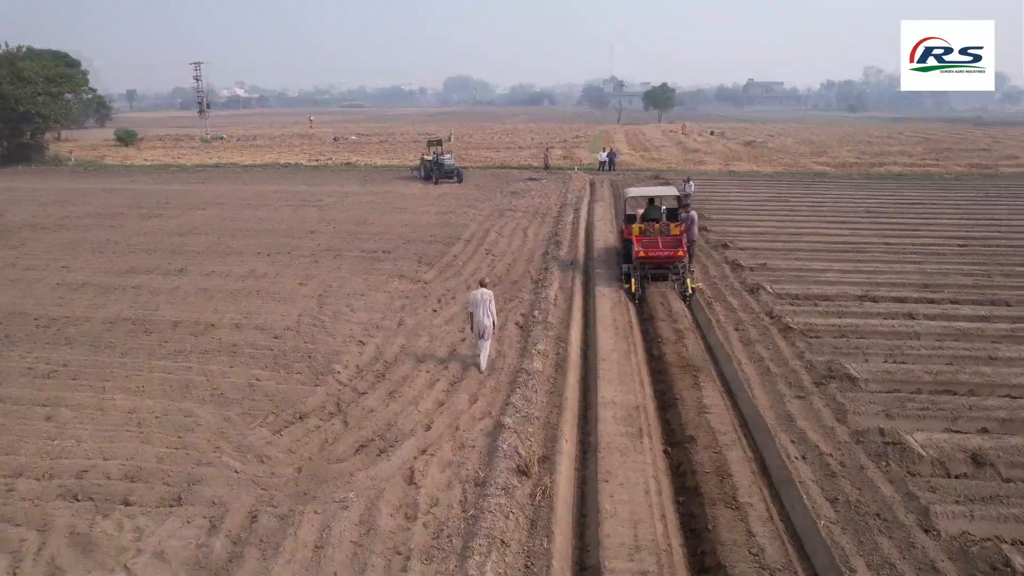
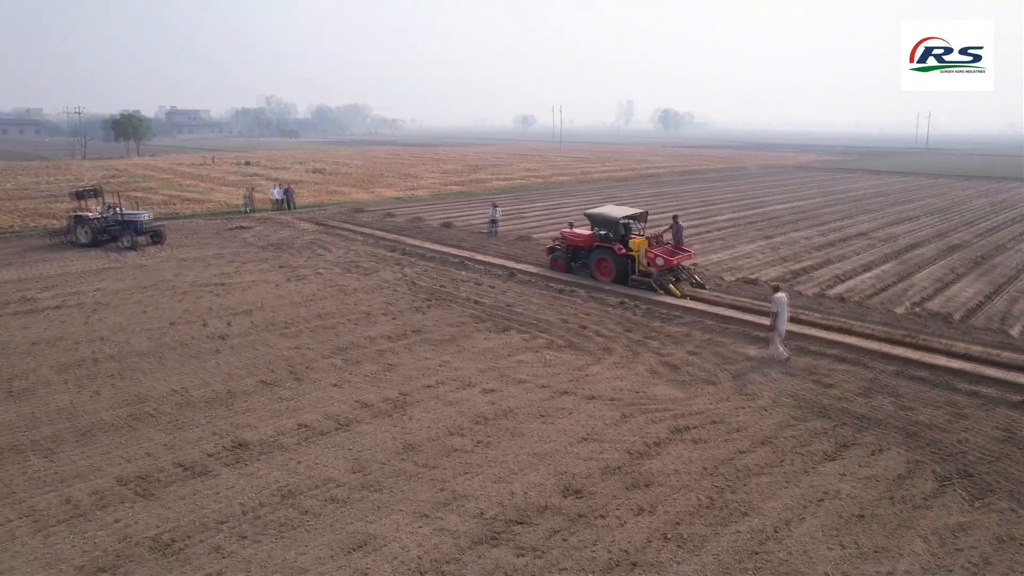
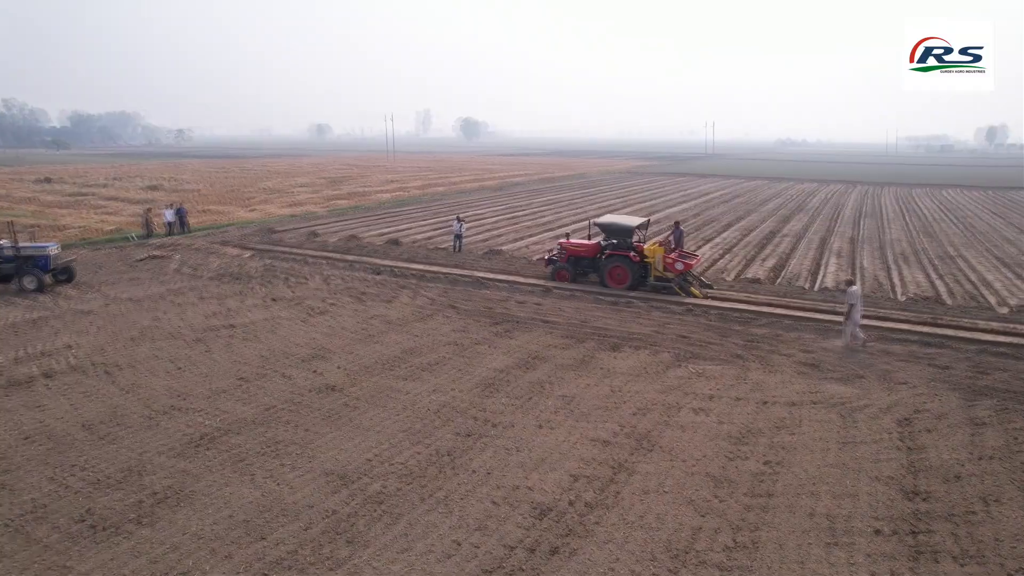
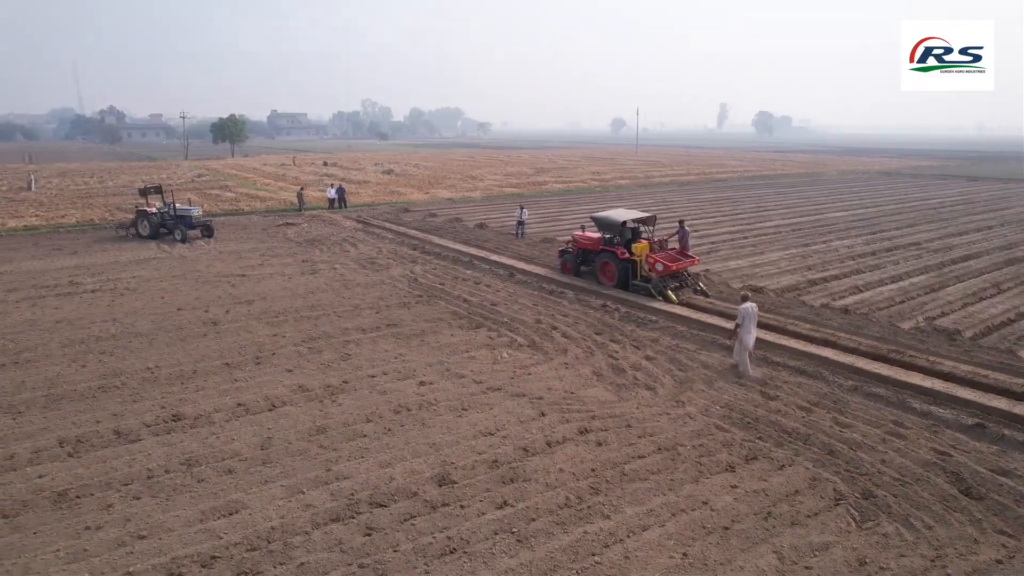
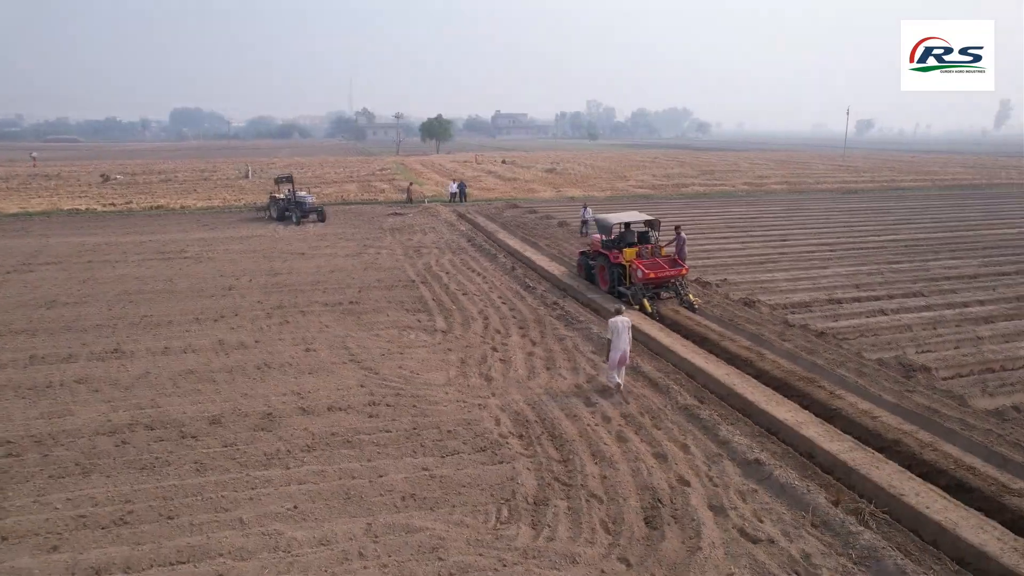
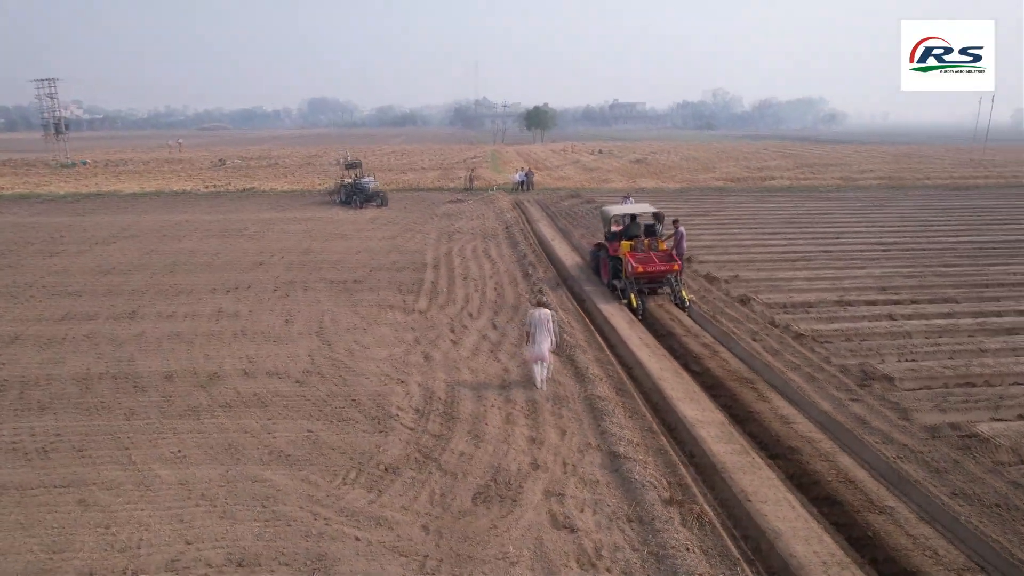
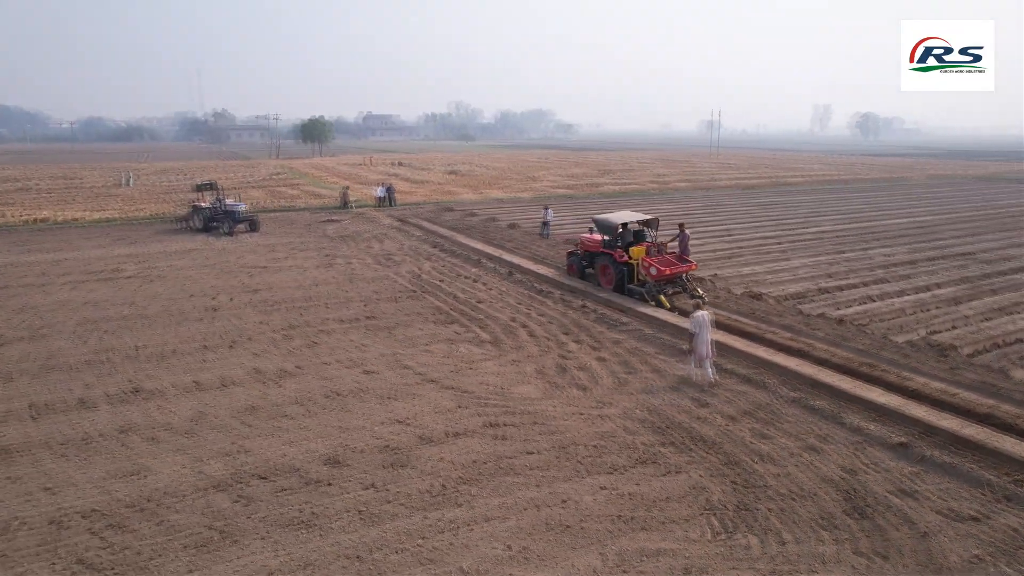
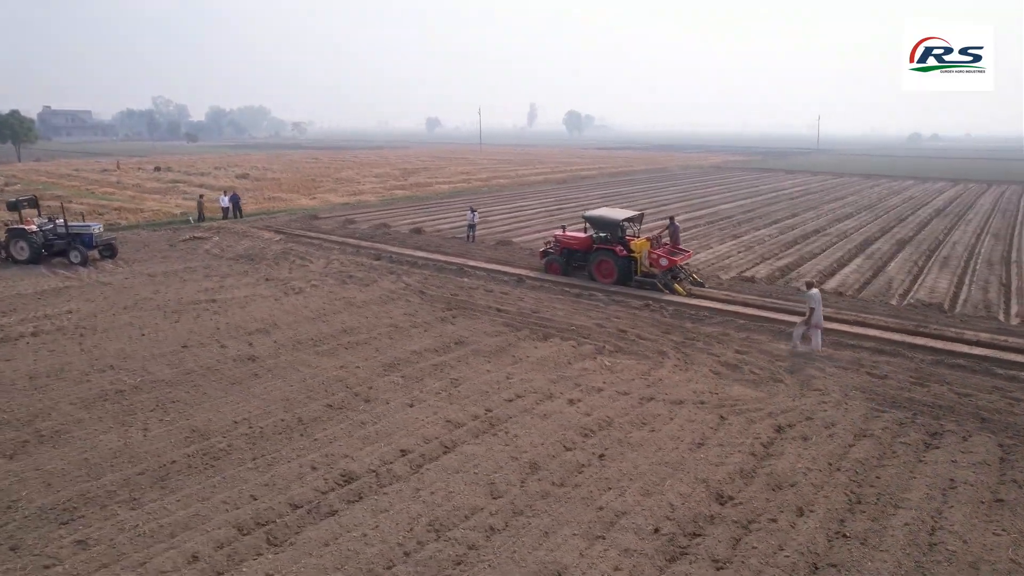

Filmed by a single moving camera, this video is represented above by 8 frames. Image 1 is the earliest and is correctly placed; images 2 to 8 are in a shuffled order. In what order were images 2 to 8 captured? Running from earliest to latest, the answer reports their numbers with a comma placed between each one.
6, 5, 7, 4, 2, 8, 3
